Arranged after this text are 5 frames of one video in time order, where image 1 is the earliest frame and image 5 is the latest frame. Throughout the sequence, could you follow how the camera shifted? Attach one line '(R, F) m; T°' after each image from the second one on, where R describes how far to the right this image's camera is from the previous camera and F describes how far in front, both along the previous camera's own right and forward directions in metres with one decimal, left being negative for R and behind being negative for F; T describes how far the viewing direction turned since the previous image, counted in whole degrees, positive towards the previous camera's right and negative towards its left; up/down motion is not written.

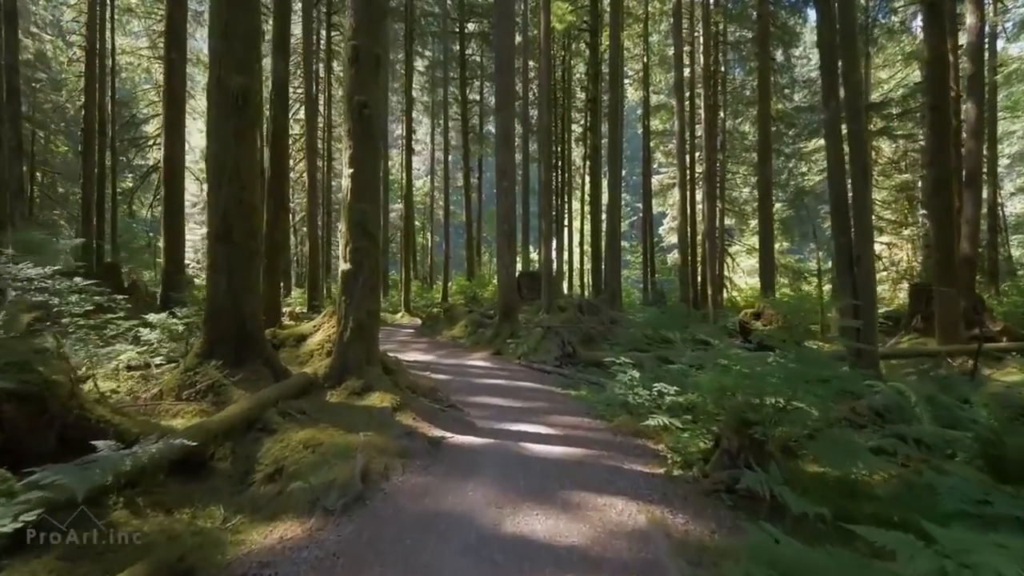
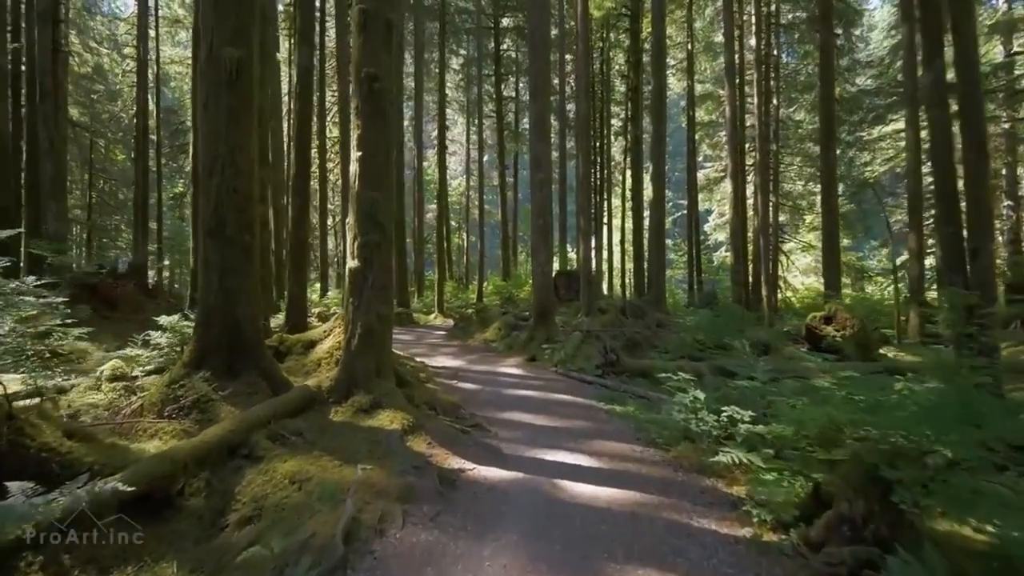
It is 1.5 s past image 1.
(0.0, +1.1) m; -4°
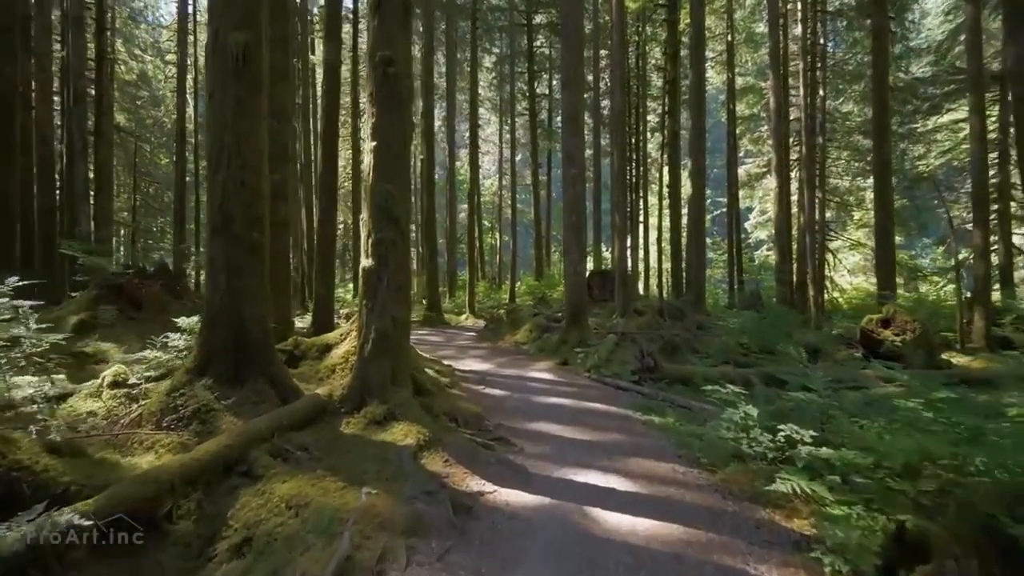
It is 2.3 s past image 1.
(+0.1, +0.6) m; -3°
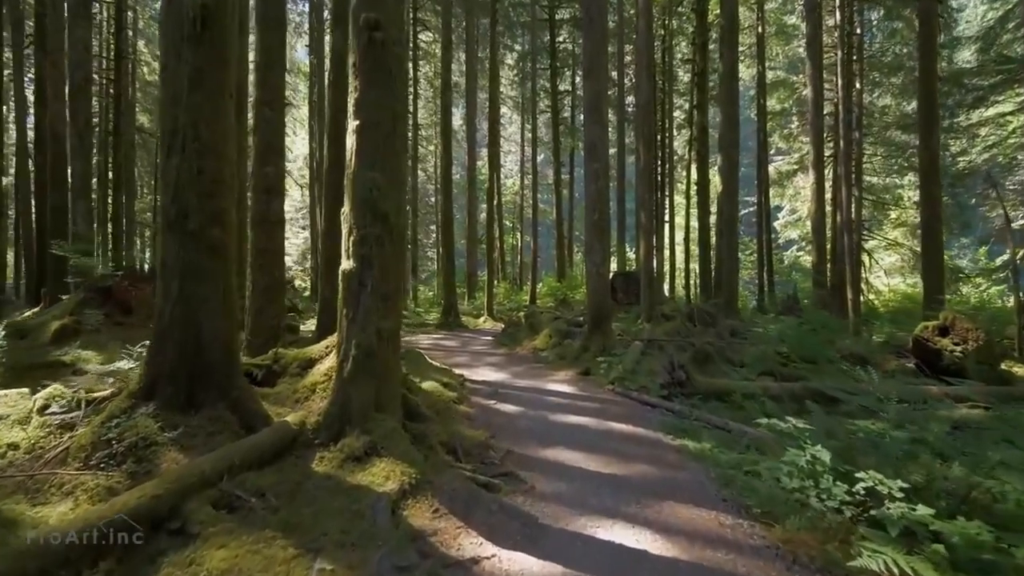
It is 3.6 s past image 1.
(+0.1, +1.0) m; -2°
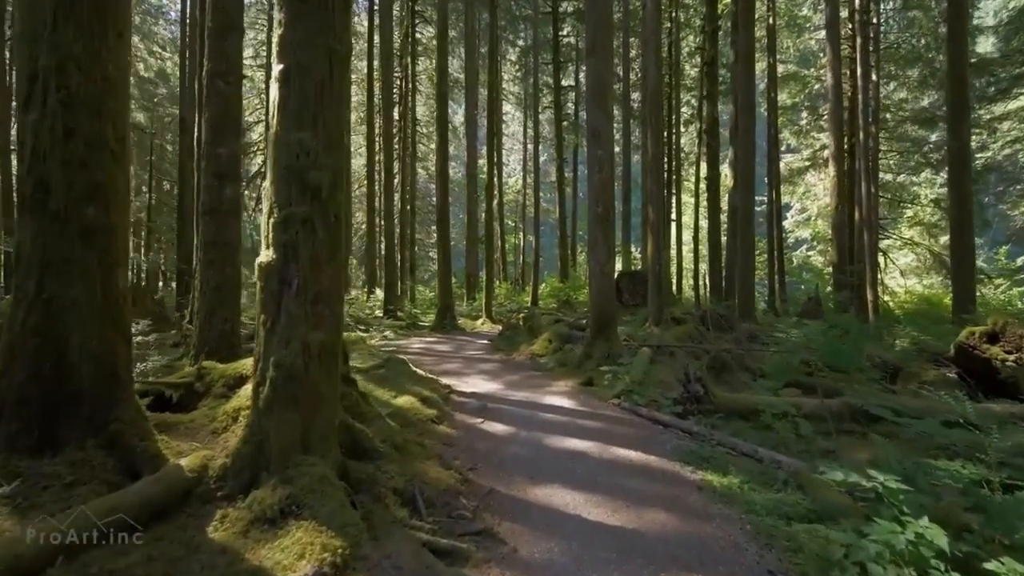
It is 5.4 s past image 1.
(+0.2, +1.3) m; 0°
